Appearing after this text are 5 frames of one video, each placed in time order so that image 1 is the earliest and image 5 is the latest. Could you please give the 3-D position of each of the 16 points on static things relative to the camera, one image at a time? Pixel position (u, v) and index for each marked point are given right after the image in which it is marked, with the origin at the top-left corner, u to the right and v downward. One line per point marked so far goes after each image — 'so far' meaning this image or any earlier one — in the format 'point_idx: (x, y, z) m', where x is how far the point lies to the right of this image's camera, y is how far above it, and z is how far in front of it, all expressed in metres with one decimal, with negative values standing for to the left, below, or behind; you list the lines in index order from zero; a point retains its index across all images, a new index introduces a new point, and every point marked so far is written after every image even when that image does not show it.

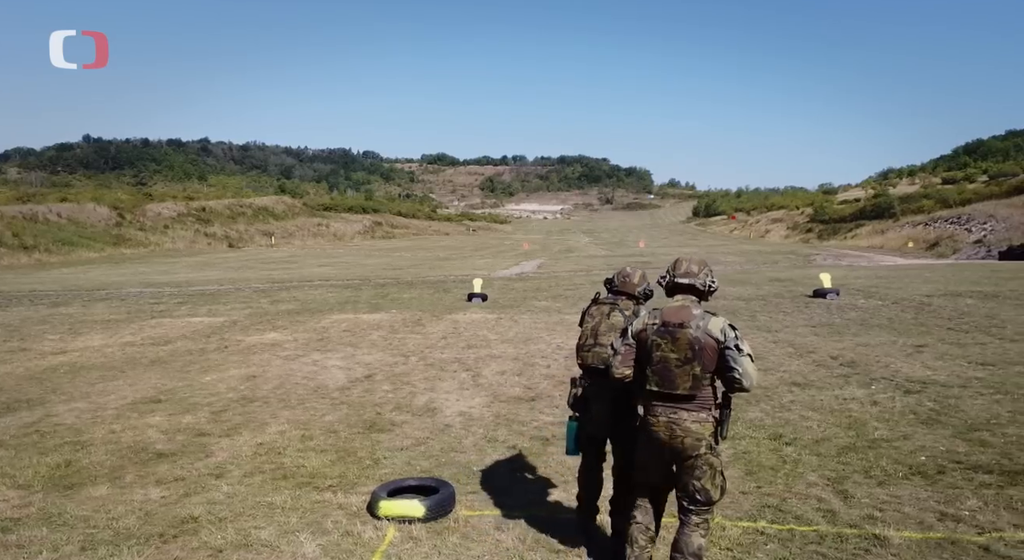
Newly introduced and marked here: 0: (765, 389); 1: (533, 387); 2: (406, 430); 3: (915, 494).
0: (+3.4, -1.5, +9.3) m
1: (+0.3, -1.6, +9.9) m
2: (-1.2, -1.6, +7.4) m
3: (+2.9, -1.5, +4.9) m
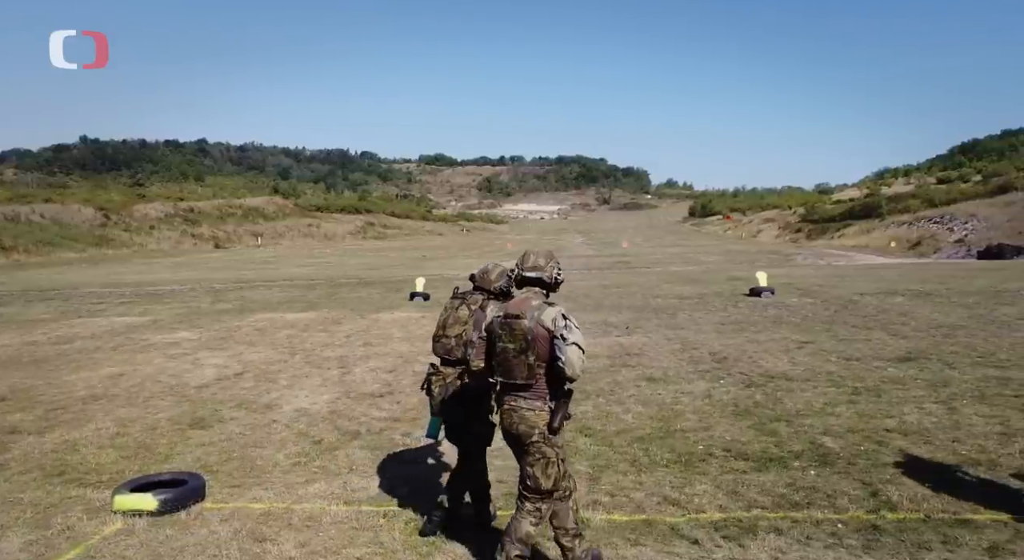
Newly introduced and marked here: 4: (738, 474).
0: (+1.4, -1.4, +9.5) m
1: (-1.7, -1.5, +9.9) m
2: (-3.0, -1.6, +7.3) m
3: (+1.1, -1.5, +5.1) m
4: (+1.7, -1.5, +5.2) m
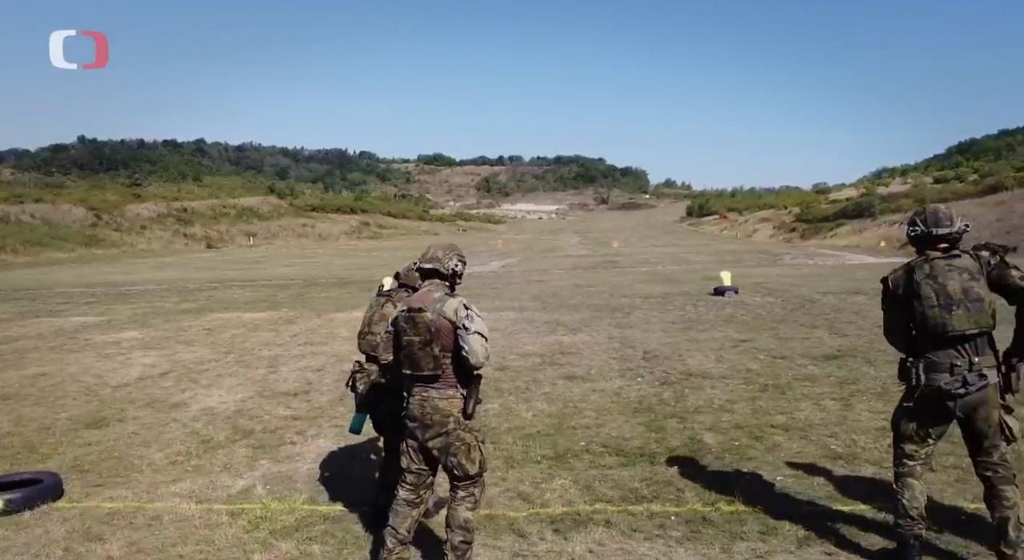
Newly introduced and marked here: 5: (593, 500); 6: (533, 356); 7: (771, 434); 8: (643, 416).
0: (+0.3, -1.4, +9.5) m
1: (-2.9, -1.5, +9.9) m
2: (-4.1, -1.5, +7.3) m
3: (+0.1, -1.5, +5.2) m
4: (+0.7, -1.5, +5.3) m
5: (+0.5, -1.5, +4.6) m
6: (+0.4, -1.4, +12.4) m
7: (+2.4, -1.4, +6.3) m
8: (+1.4, -1.4, +7.3) m
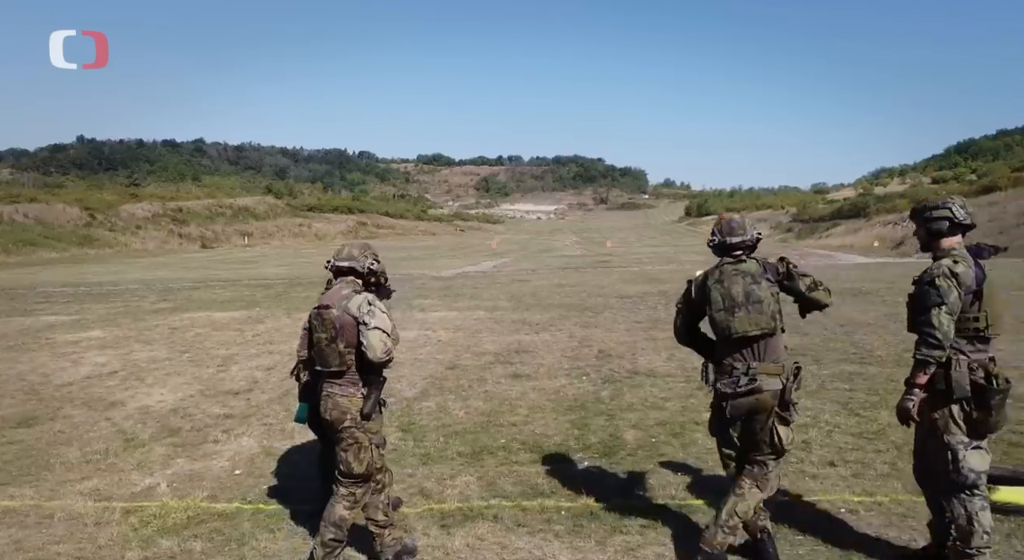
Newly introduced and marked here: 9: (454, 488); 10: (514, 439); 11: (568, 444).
0: (-0.5, -1.4, +9.6) m
1: (-3.6, -1.5, +9.9) m
2: (-4.8, -1.5, +7.2) m
3: (-0.6, -1.5, +5.2) m
4: (0.0, -1.4, +5.3) m
5: (-0.1, -1.4, +4.6) m
6: (-0.5, -1.4, +12.5) m
7: (+1.7, -1.4, +6.4) m
8: (+0.7, -1.4, +7.4) m
9: (-0.4, -1.5, +4.8) m
10: (0.0, -1.4, +6.2) m
11: (+0.5, -1.4, +6.0) m
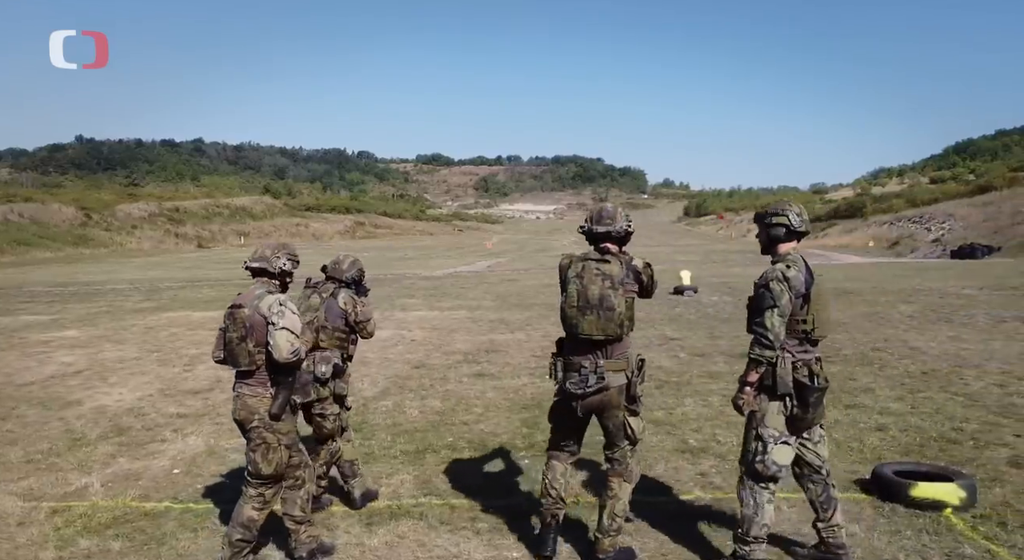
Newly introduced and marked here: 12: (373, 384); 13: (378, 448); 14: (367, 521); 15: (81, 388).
0: (-1.0, -1.4, +9.6) m
1: (-4.2, -1.5, +9.9) m
2: (-5.3, -1.5, +7.2) m
3: (-1.1, -1.5, +5.2) m
4: (-0.5, -1.4, +5.4) m
5: (-0.6, -1.4, +4.6) m
6: (-1.0, -1.4, +12.5) m
7: (+1.2, -1.4, +6.5) m
8: (+0.2, -1.4, +7.4) m
9: (-0.9, -1.4, +4.8) m
10: (-0.5, -1.4, +6.3) m
11: (0.0, -1.4, +6.0) m
12: (-1.9, -1.4, +9.4) m
13: (-1.2, -1.4, +6.0) m
14: (-0.9, -1.5, +4.1) m
15: (-6.1, -1.5, +9.5) m
